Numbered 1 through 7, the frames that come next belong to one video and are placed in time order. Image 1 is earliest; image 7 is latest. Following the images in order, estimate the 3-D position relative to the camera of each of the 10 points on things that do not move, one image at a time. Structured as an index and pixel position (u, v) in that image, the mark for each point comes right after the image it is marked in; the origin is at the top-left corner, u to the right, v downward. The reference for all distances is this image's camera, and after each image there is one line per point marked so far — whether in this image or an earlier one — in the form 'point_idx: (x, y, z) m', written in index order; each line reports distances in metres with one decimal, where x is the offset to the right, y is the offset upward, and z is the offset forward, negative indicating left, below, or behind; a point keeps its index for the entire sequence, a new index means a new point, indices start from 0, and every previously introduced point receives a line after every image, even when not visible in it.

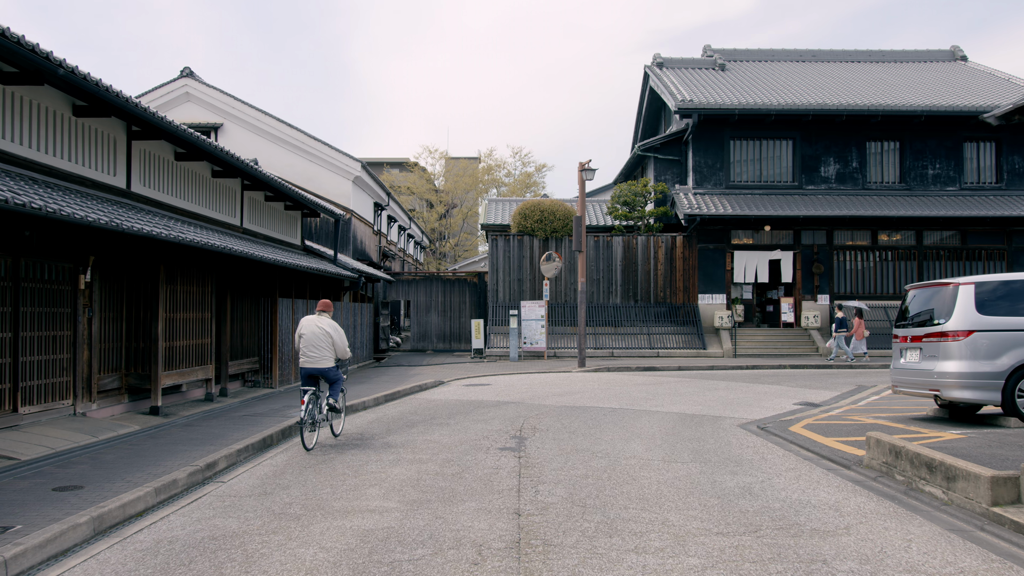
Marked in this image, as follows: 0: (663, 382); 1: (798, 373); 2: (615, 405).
0: (+2.4, -1.5, +14.4) m
1: (+5.2, -1.5, +16.1) m
2: (+1.2, -1.4, +10.8) m
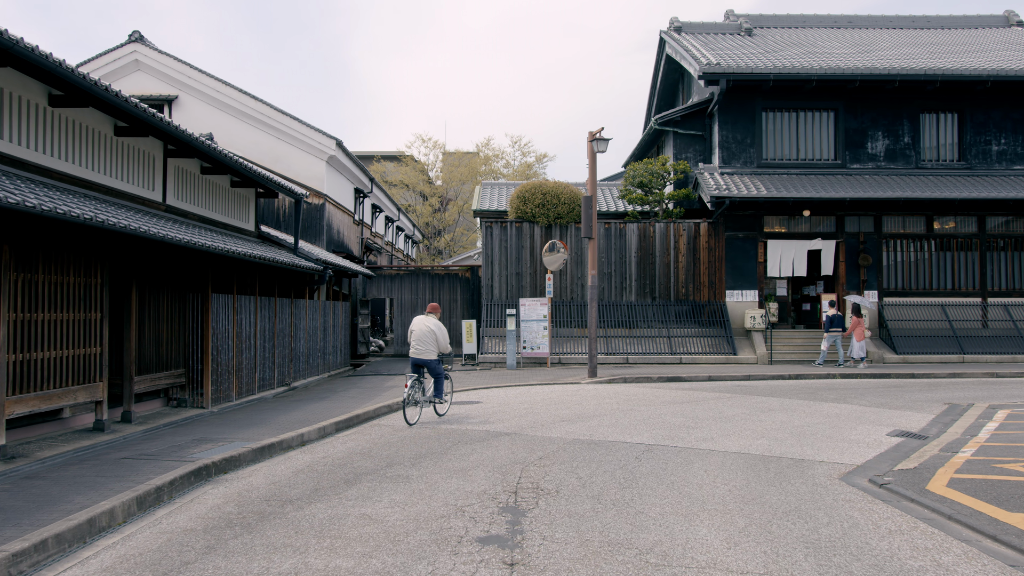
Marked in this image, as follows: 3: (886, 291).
0: (+2.4, -1.4, +11.4) m
1: (+5.1, -1.4, +13.1) m
2: (+1.2, -1.3, +7.8) m
3: (+7.7, -0.1, +18.5) m
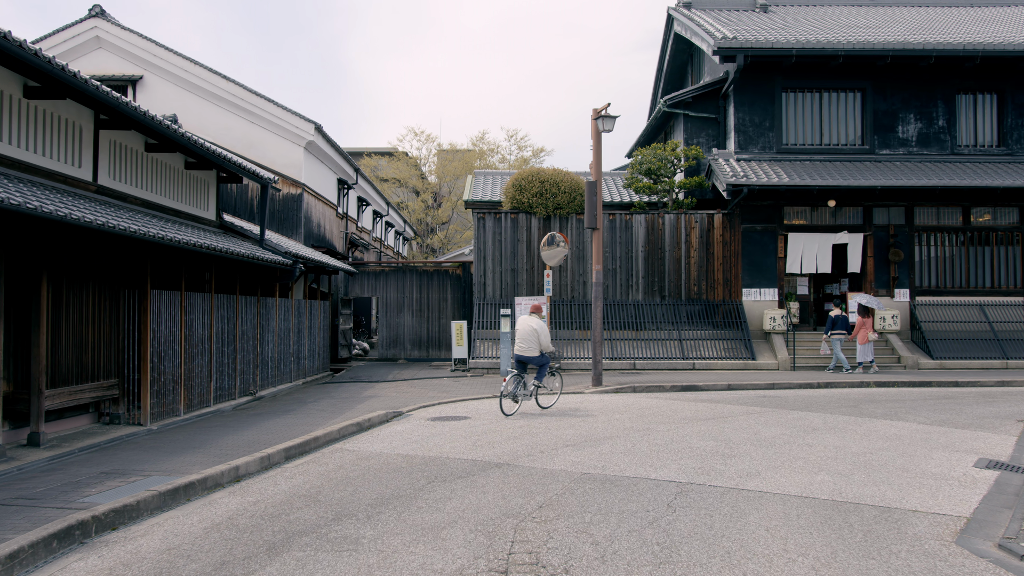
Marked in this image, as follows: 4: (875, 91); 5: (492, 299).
0: (+2.3, -1.4, +9.7) m
1: (+5.0, -1.4, +11.4) m
2: (+1.1, -1.3, +6.1) m
3: (+7.6, 0.0, +16.8) m
4: (+6.8, +3.7, +16.9) m
5: (-0.4, -0.2, +17.0) m
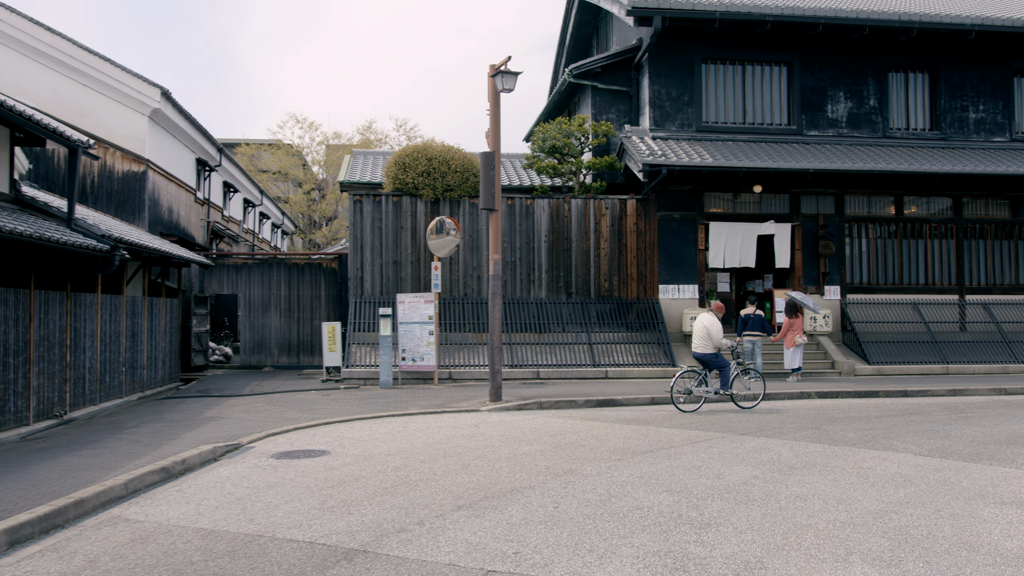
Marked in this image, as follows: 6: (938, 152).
0: (+1.3, -1.3, +7.5) m
1: (+3.8, -1.3, +9.6) m
2: (+0.5, -1.2, +3.8) m
3: (+5.7, 0.0, +15.1) m
4: (+4.9, +3.8, +15.2) m
5: (-2.3, -0.1, +14.4) m
6: (+7.1, +2.3, +15.1) m
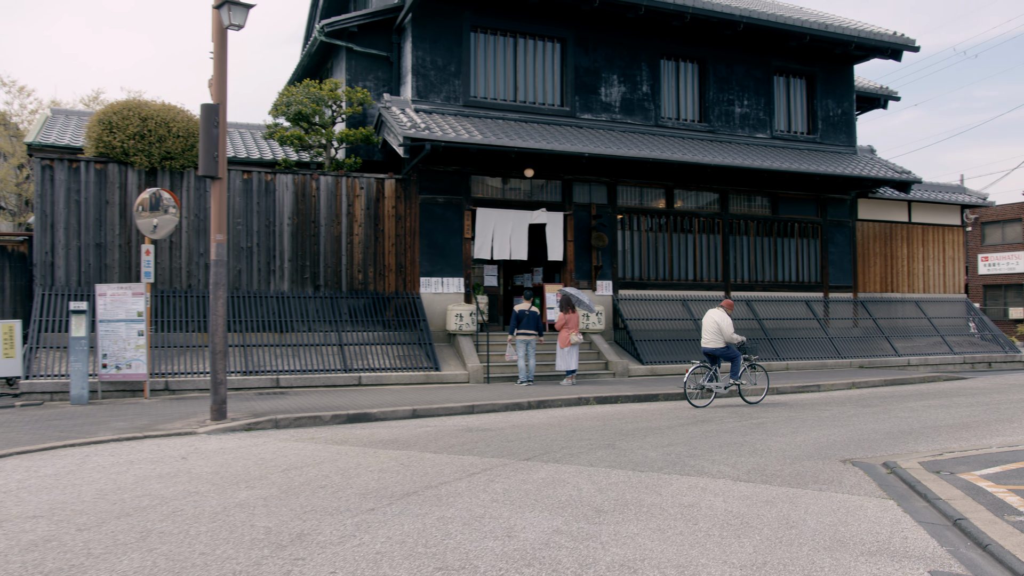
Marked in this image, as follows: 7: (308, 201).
0: (-0.5, -1.2, +5.8) m
1: (+1.4, -1.3, +8.4) m
2: (-0.2, -1.1, +2.0) m
3: (+1.7, +0.1, +14.3) m
4: (+1.0, +3.8, +14.1) m
5: (-5.7, 0.0, +11.5) m
6: (+3.2, +2.3, +14.6) m
7: (-2.8, +1.2, +12.3) m
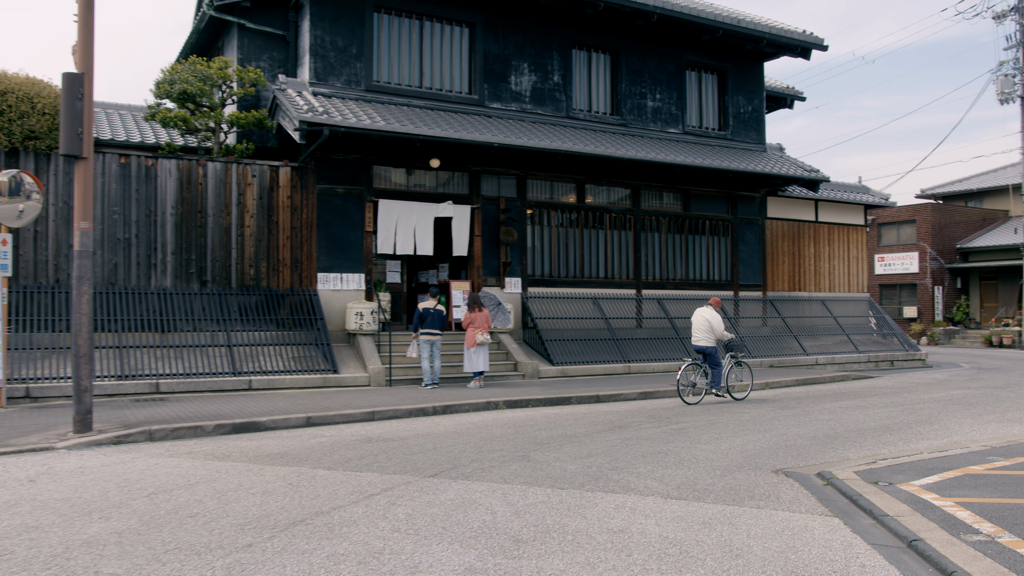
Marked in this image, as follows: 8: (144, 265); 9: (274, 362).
0: (-1.1, -1.2, +5.0) m
1: (+0.5, -1.2, +7.8) m
2: (-0.4, -1.1, +1.3) m
3: (+0.3, +0.2, +13.7) m
4: (-0.4, +3.9, +13.5) m
5: (-6.8, +0.1, +10.2) m
6: (+1.7, +2.4, +14.2) m
7: (-4.0, +1.2, +11.3) m
8: (-4.5, +0.3, +10.9) m
9: (-2.9, -0.9, +10.9) m
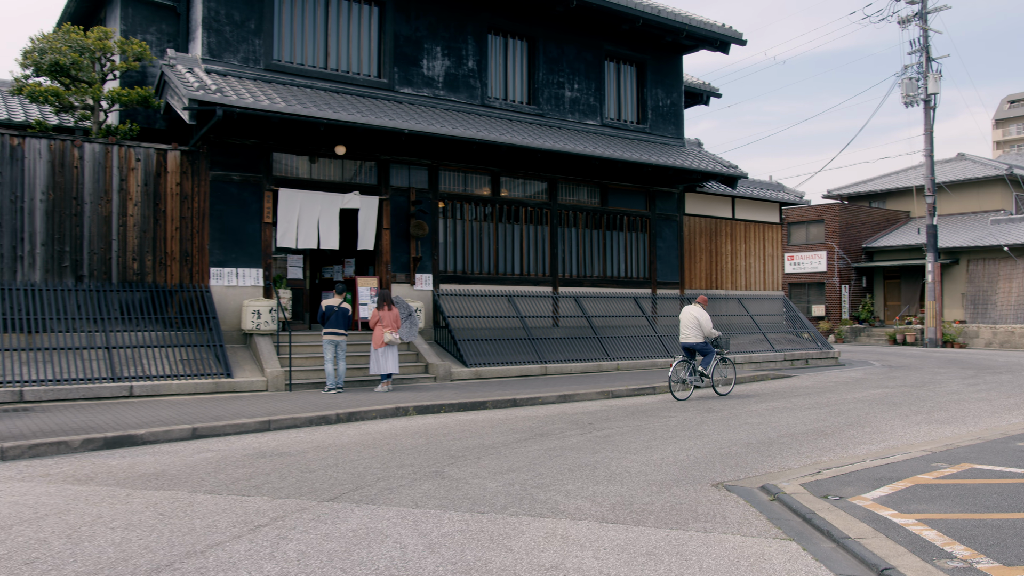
0: (-1.5, -1.1, +4.2) m
1: (-0.2, -1.2, +7.1) m
2: (-0.4, -1.1, +0.5) m
3: (-1.0, +0.2, +13.0) m
4: (-1.6, +3.9, +12.7) m
5: (-7.7, +0.1, +8.7) m
6: (+0.4, +2.4, +13.6) m
7: (-5.0, +1.3, +10.1) m
8: (-5.5, +0.3, +9.7) m
9: (-3.9, -0.8, +9.8) m
